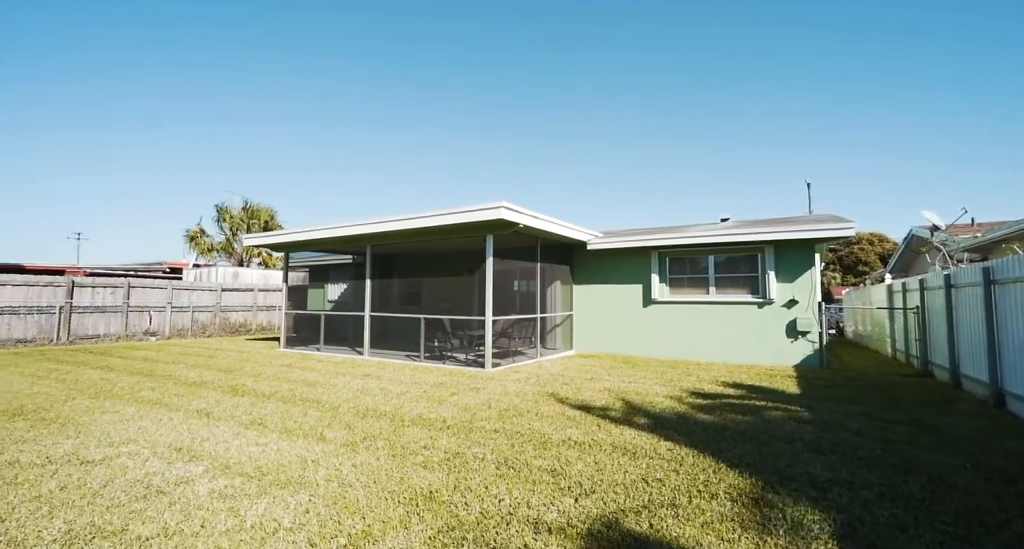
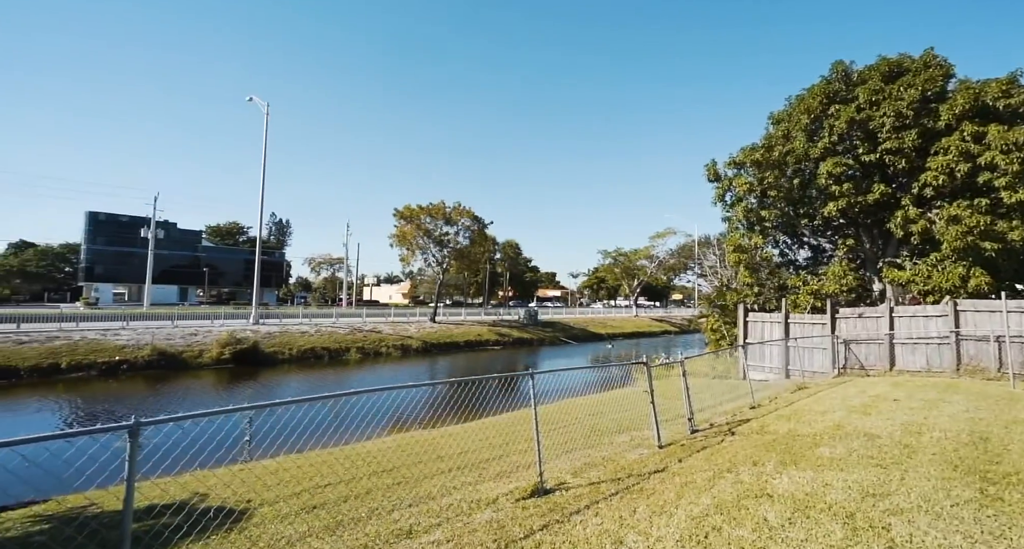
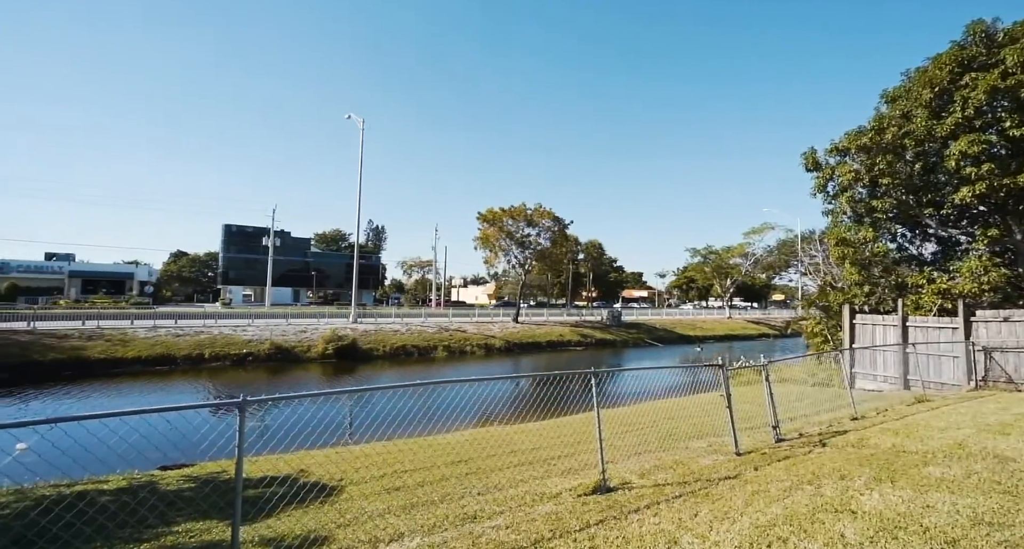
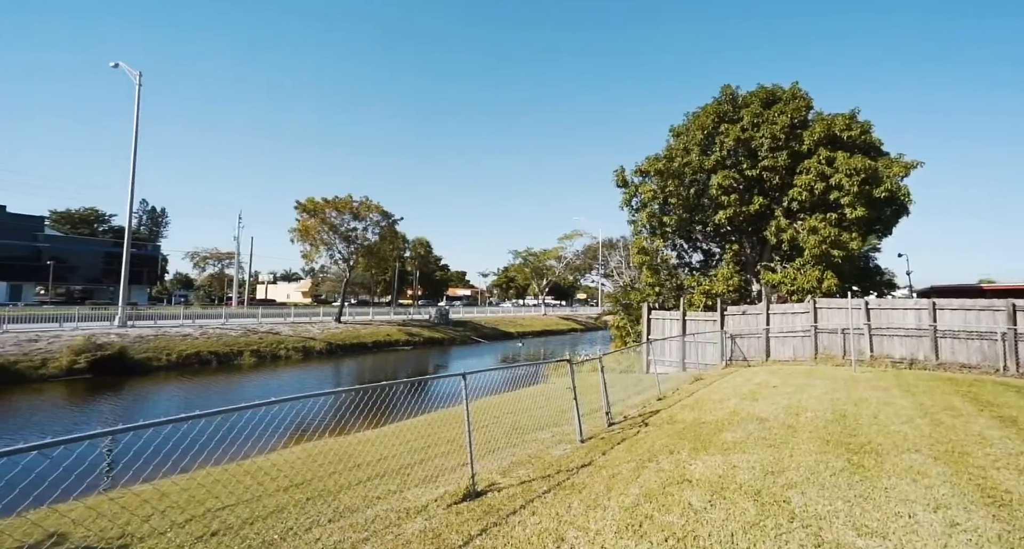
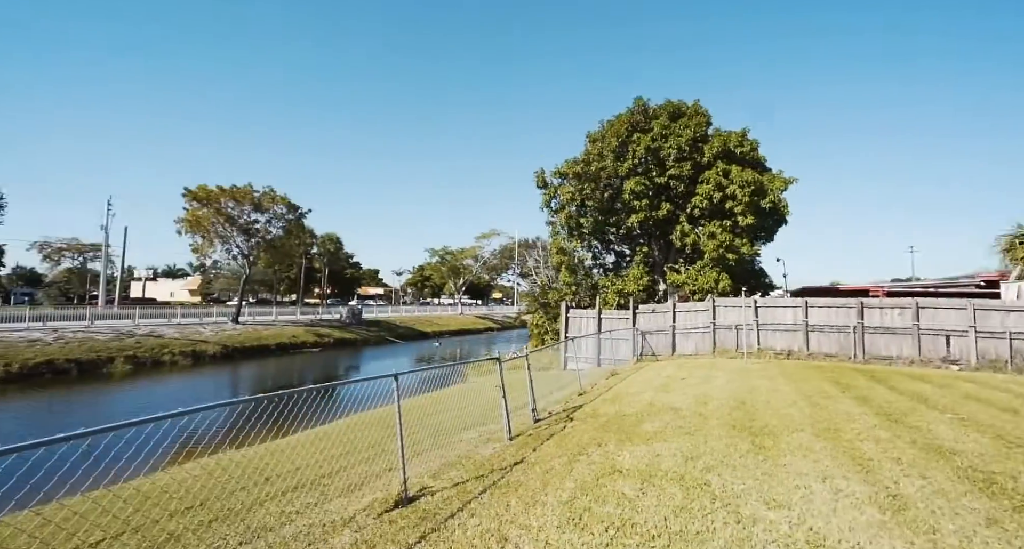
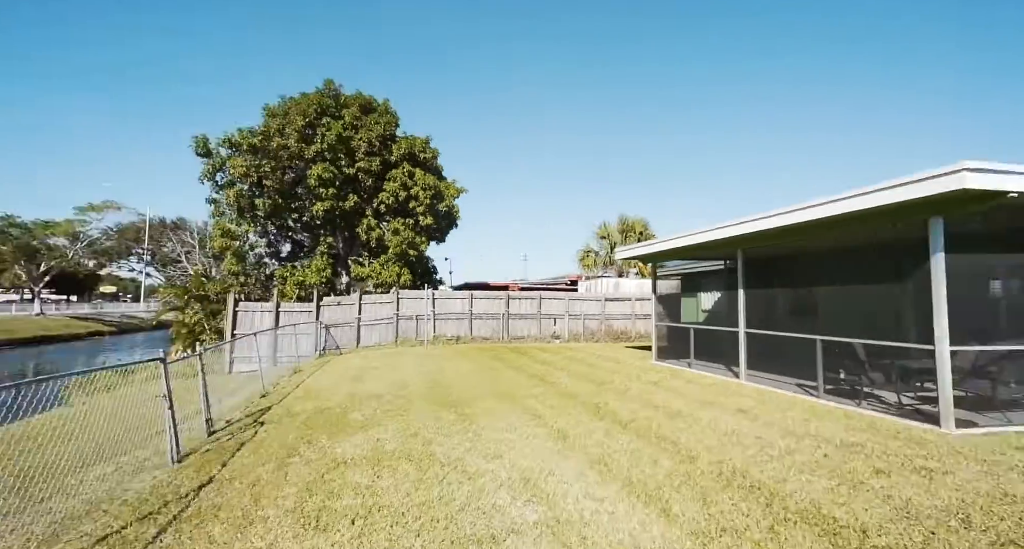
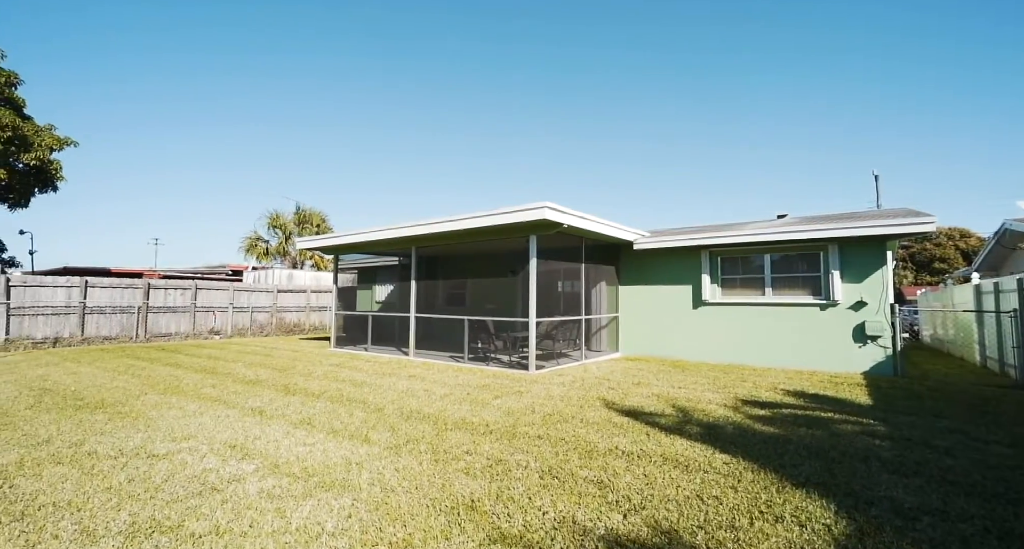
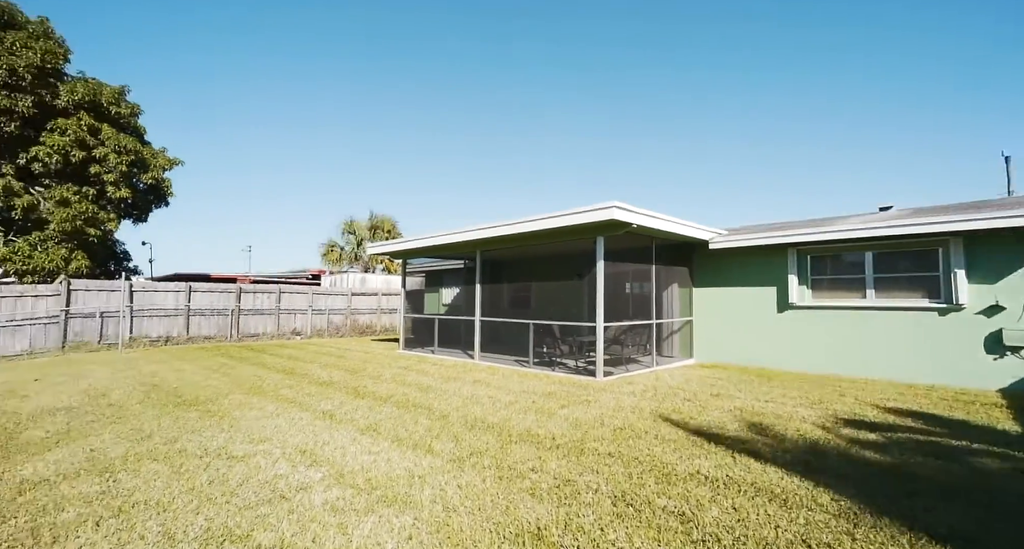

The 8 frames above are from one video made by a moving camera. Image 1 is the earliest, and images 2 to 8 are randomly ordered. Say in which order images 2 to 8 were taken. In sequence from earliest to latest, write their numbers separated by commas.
7, 8, 6, 5, 4, 2, 3
